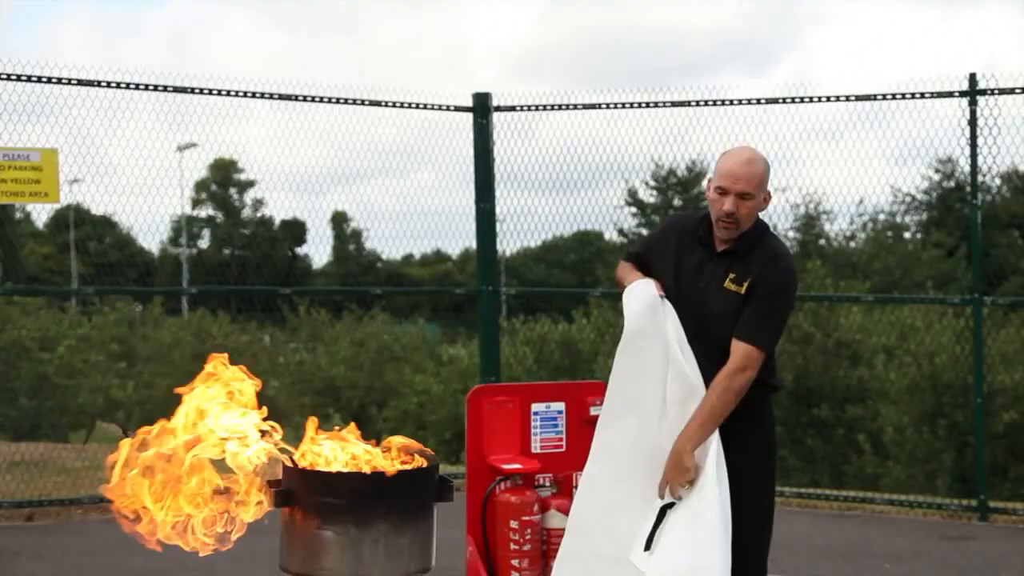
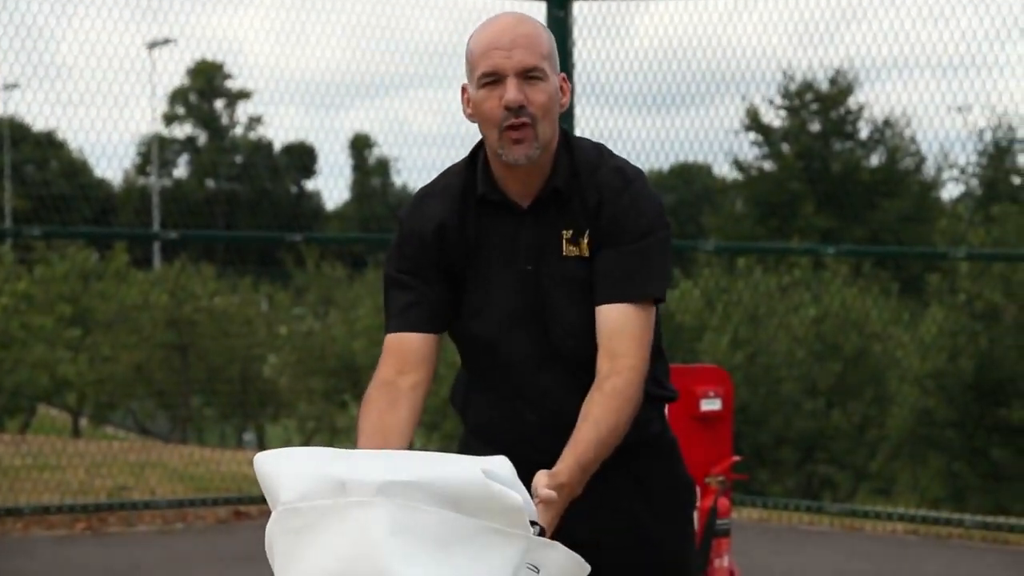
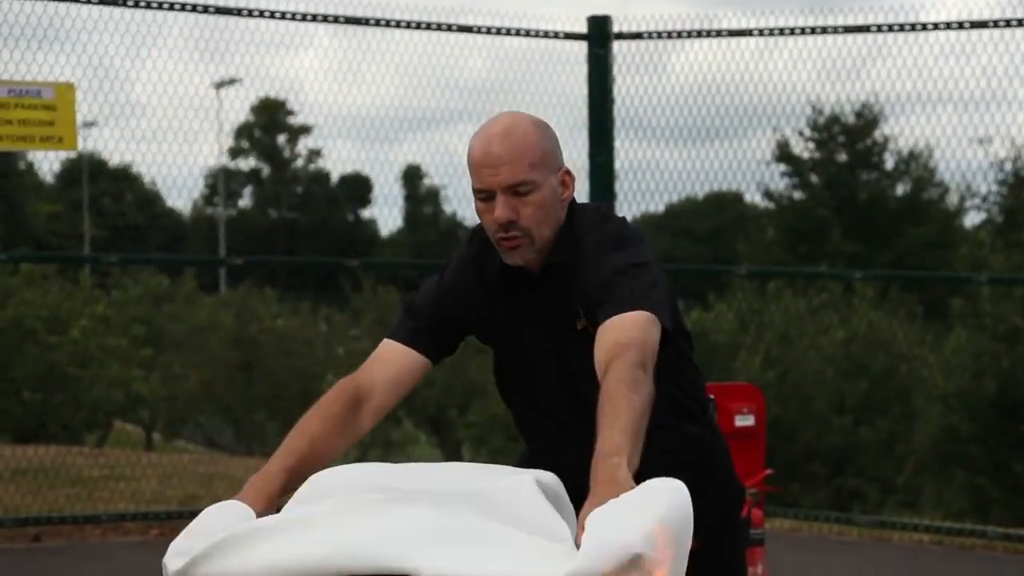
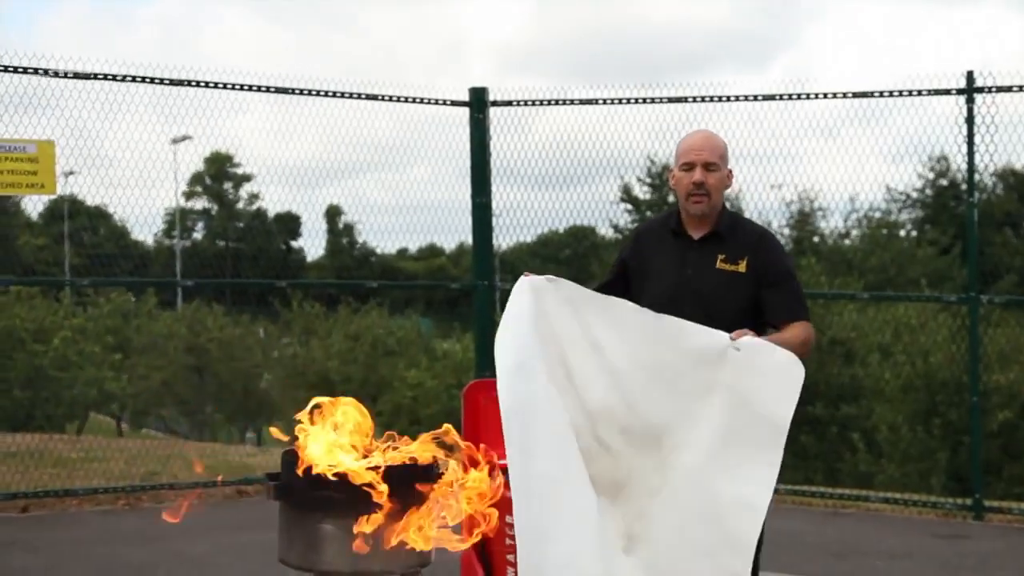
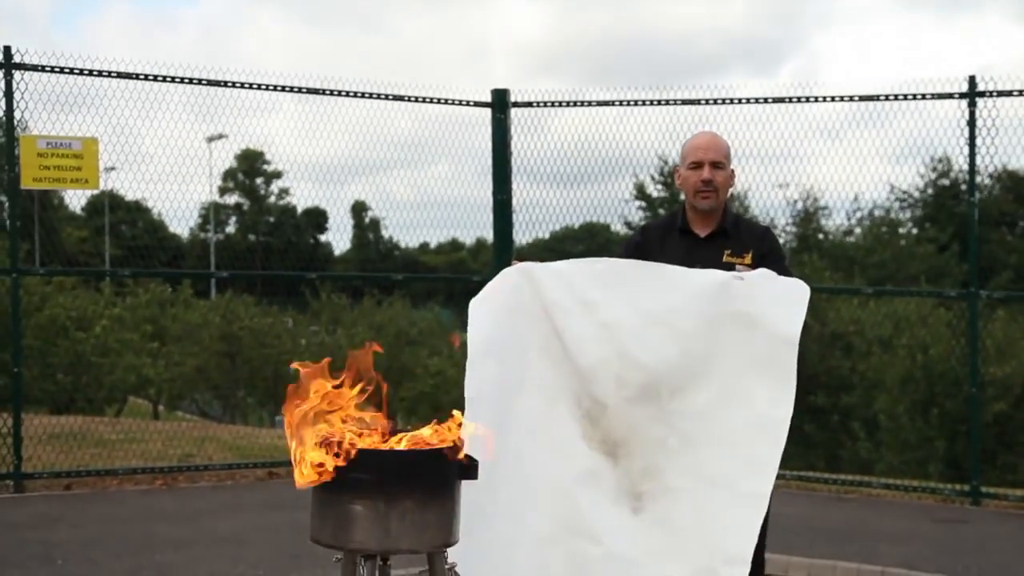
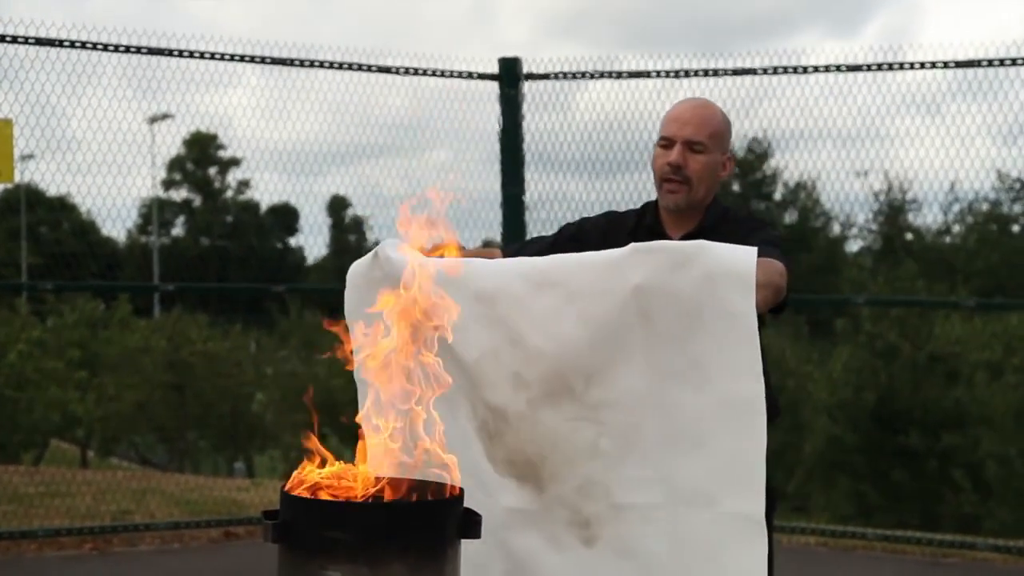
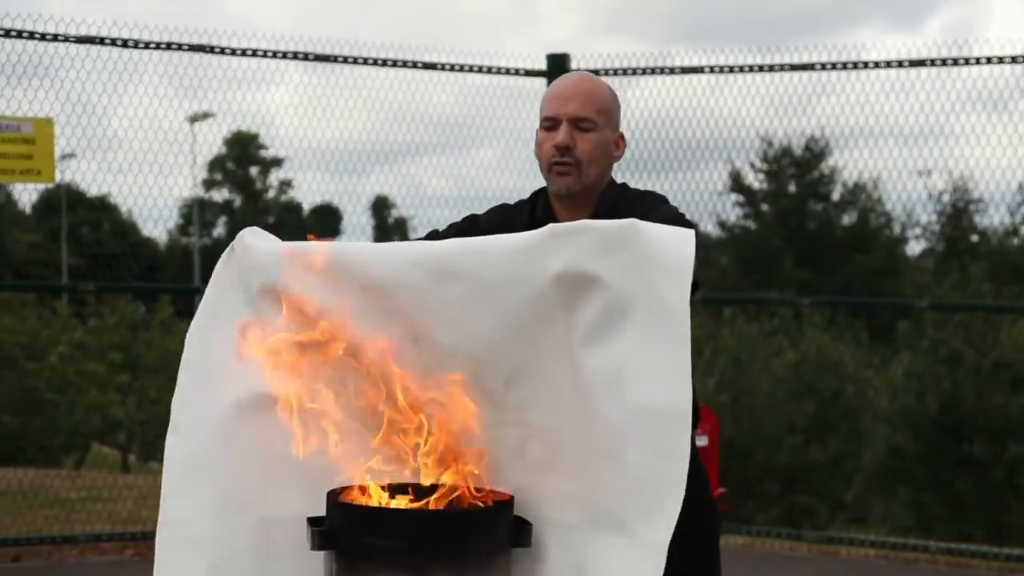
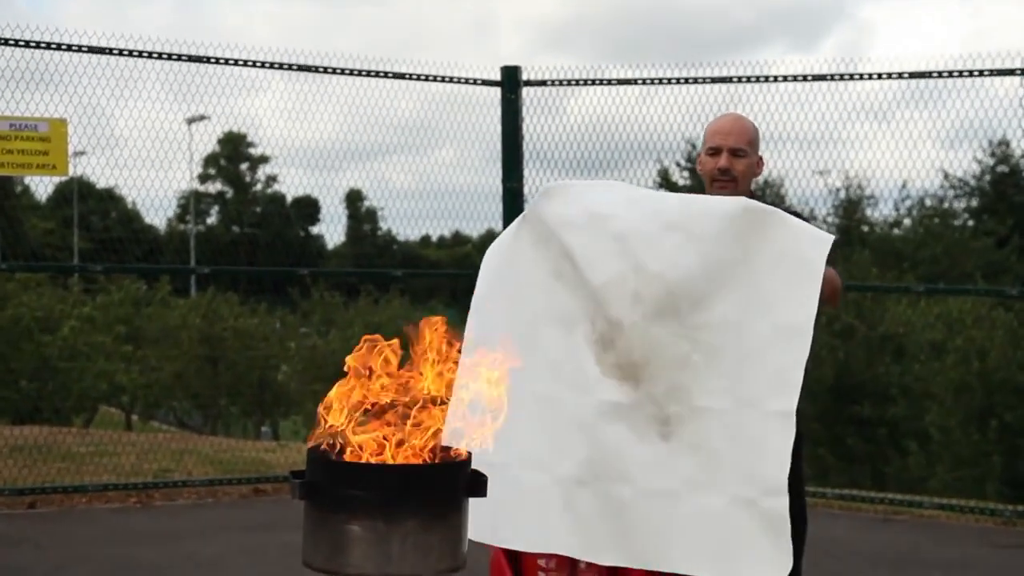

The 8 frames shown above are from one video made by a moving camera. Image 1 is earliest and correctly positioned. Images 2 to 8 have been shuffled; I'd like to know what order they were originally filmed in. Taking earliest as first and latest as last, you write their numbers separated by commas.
4, 5, 8, 6, 7, 3, 2
